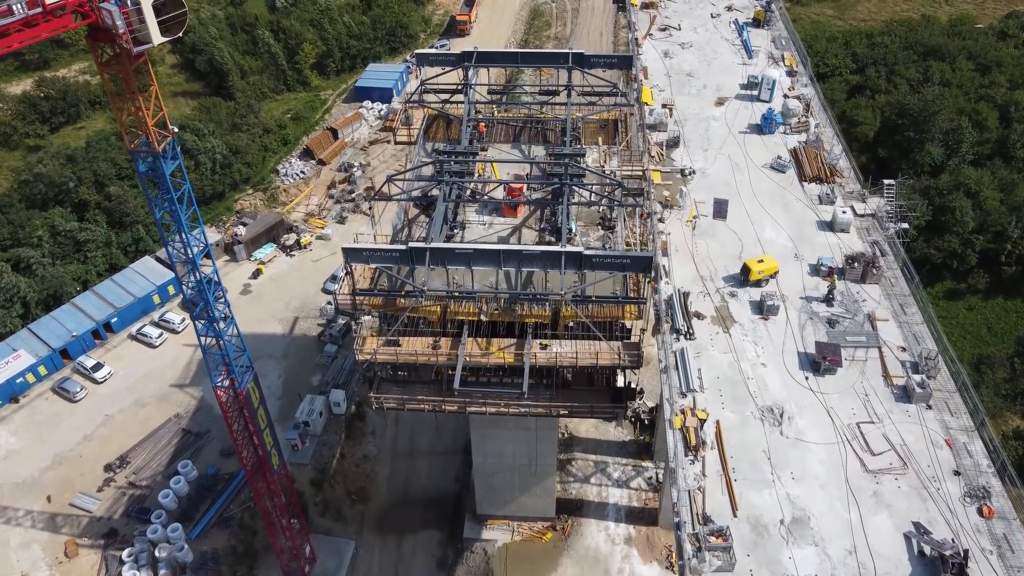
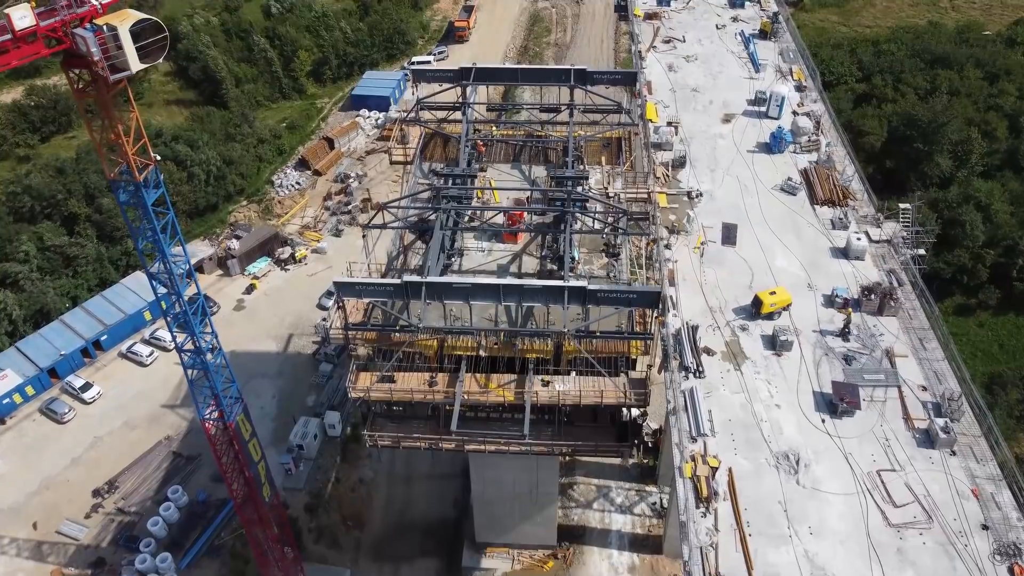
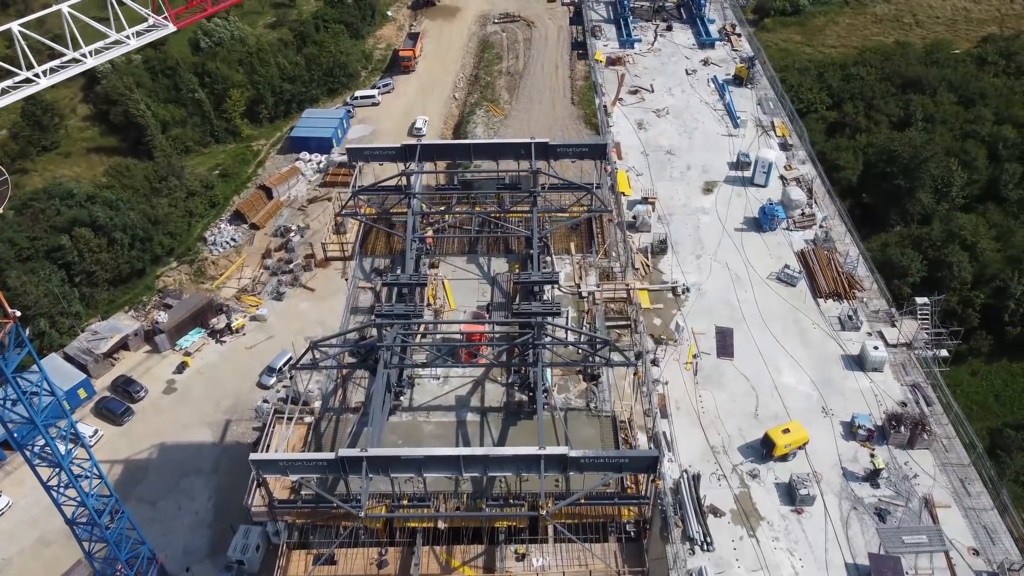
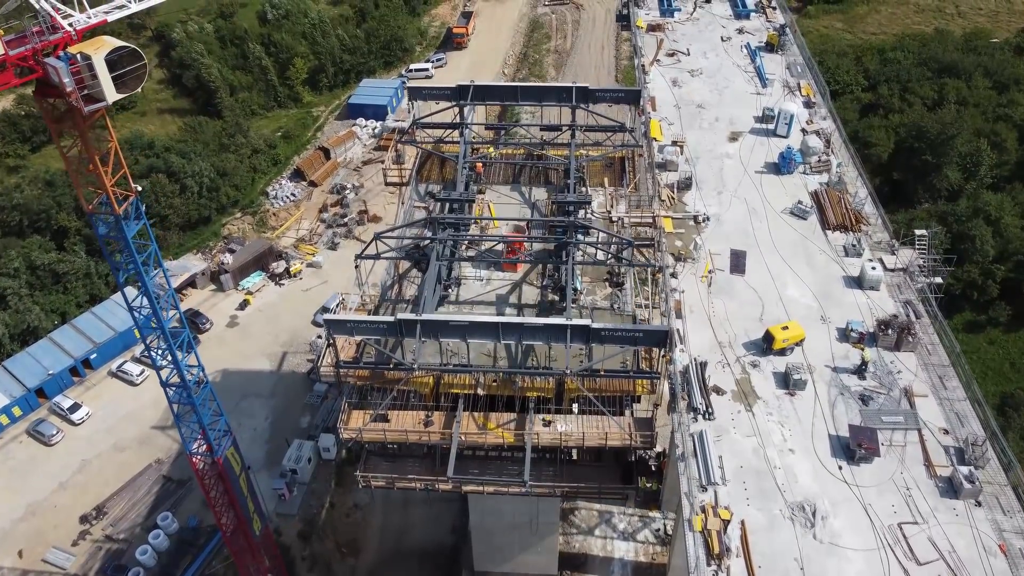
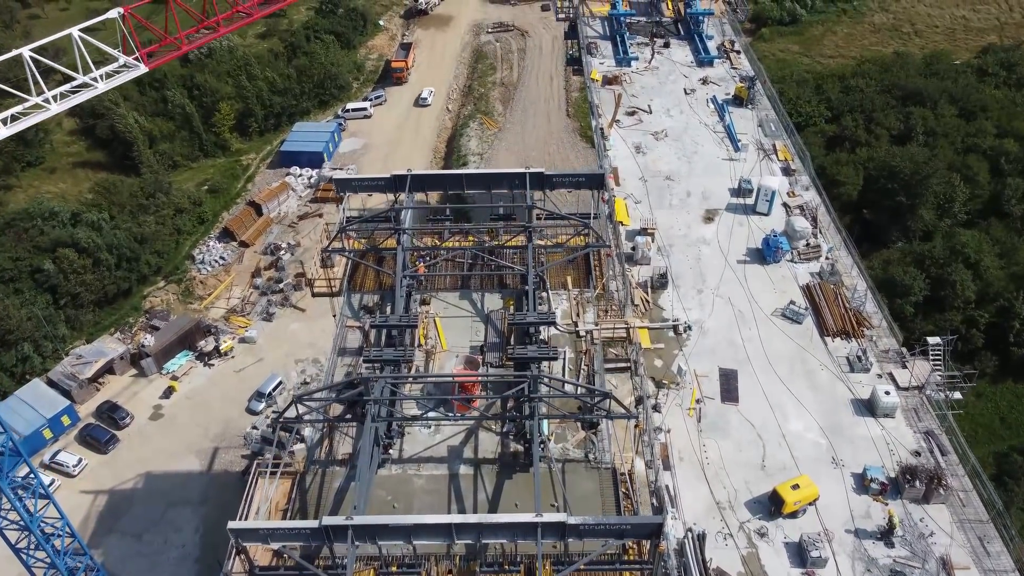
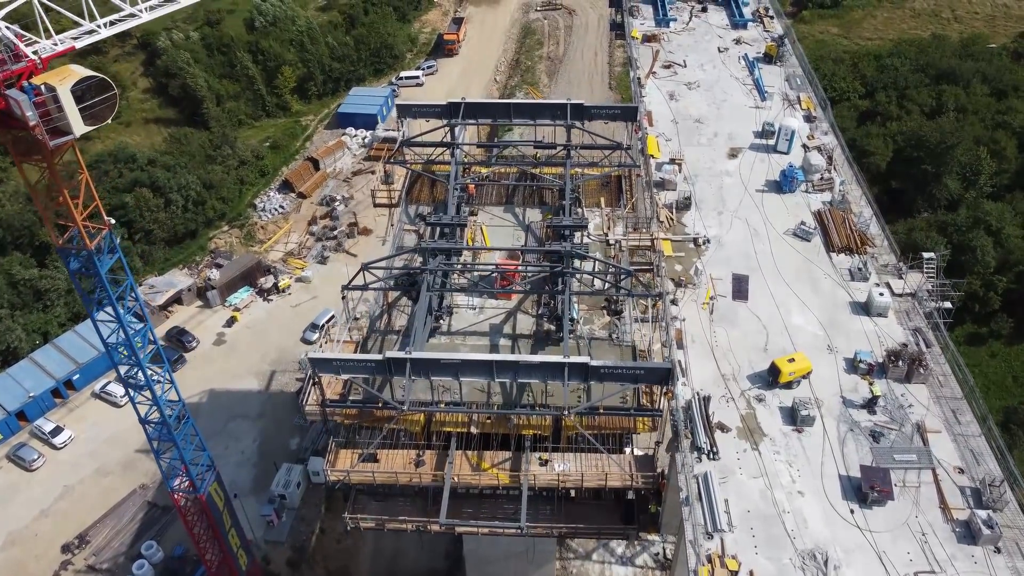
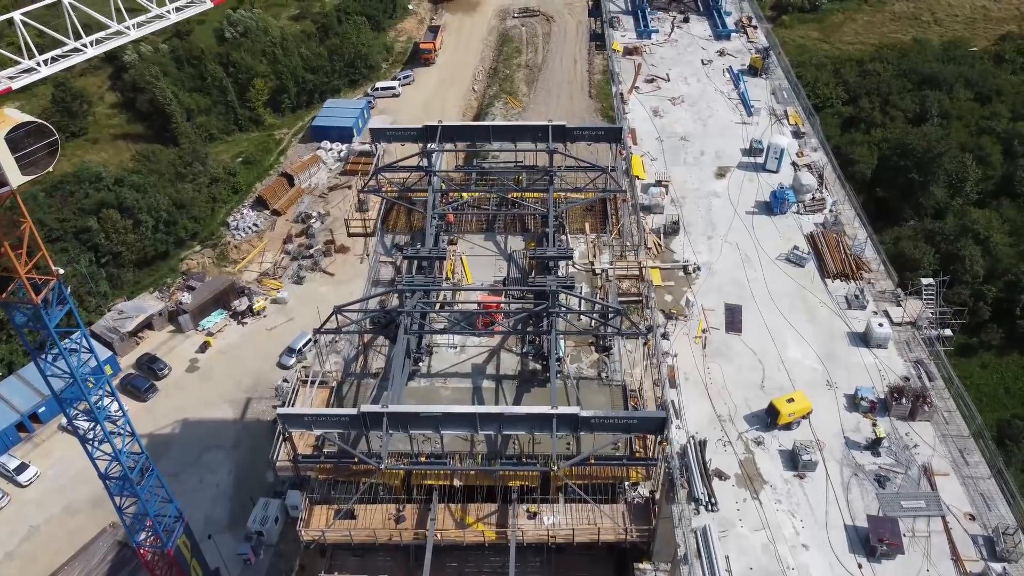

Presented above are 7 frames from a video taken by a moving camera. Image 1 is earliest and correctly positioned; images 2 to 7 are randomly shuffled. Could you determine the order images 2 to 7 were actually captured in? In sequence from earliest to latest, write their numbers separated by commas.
2, 4, 6, 7, 3, 5
